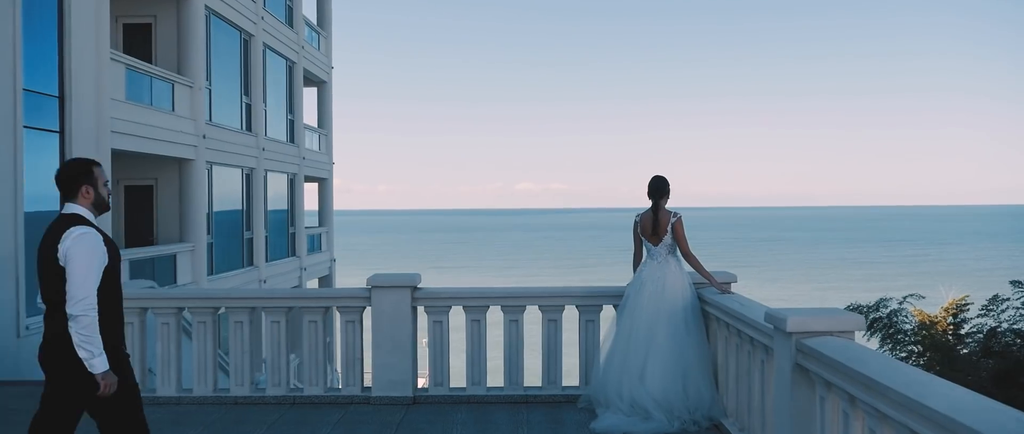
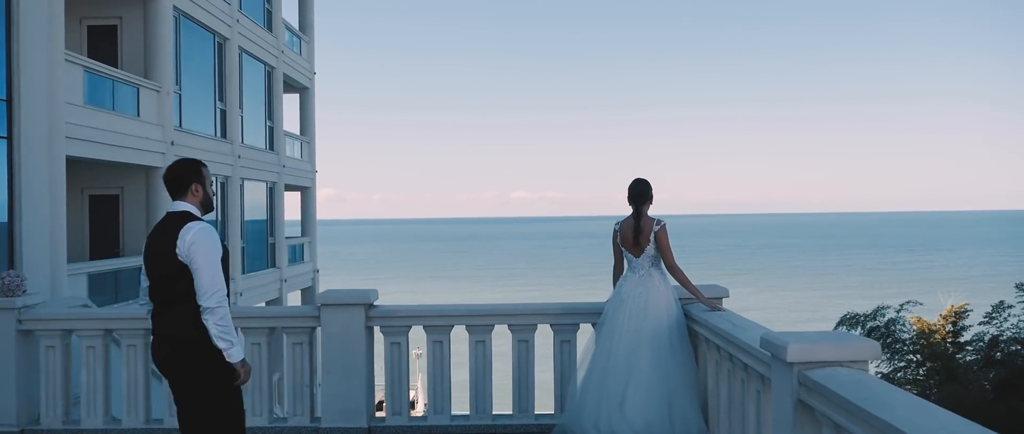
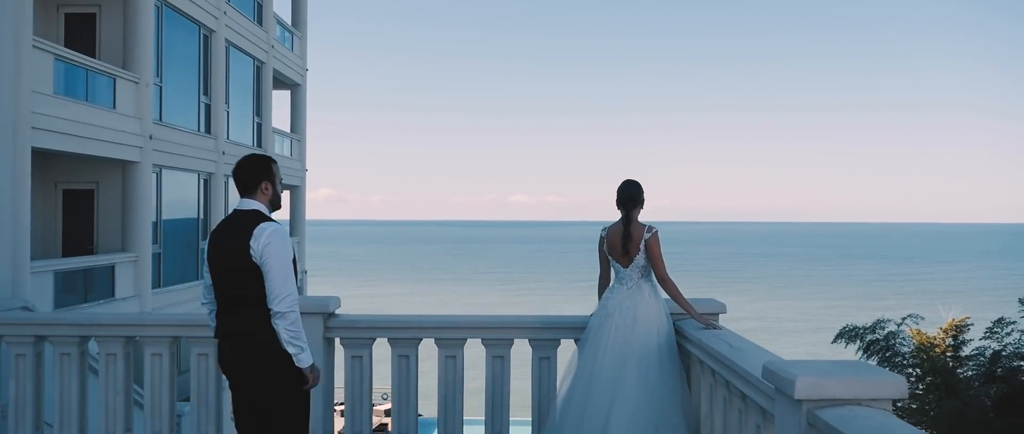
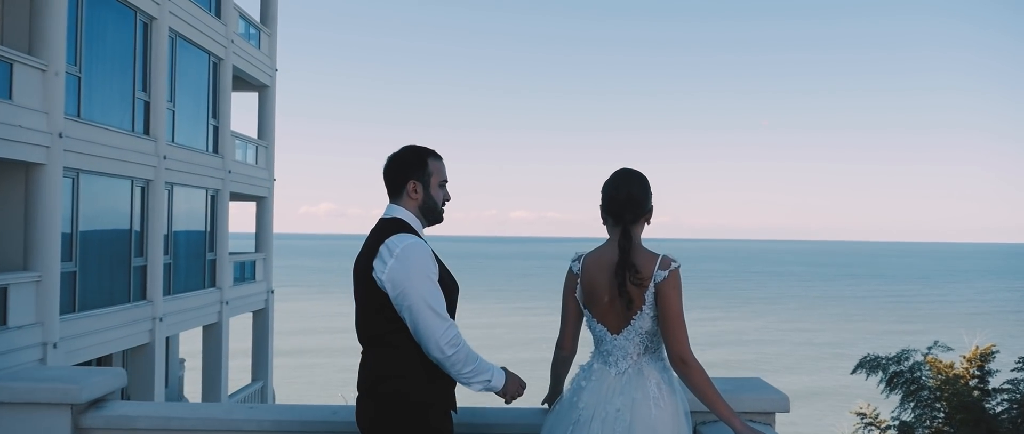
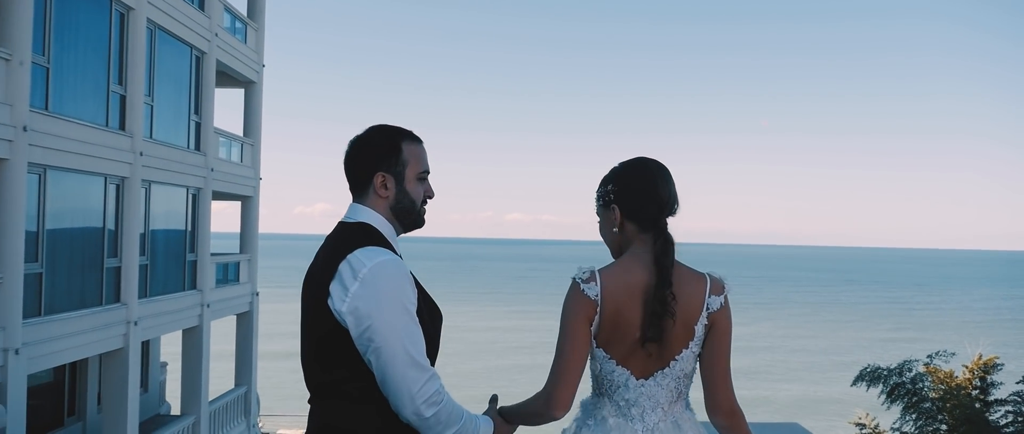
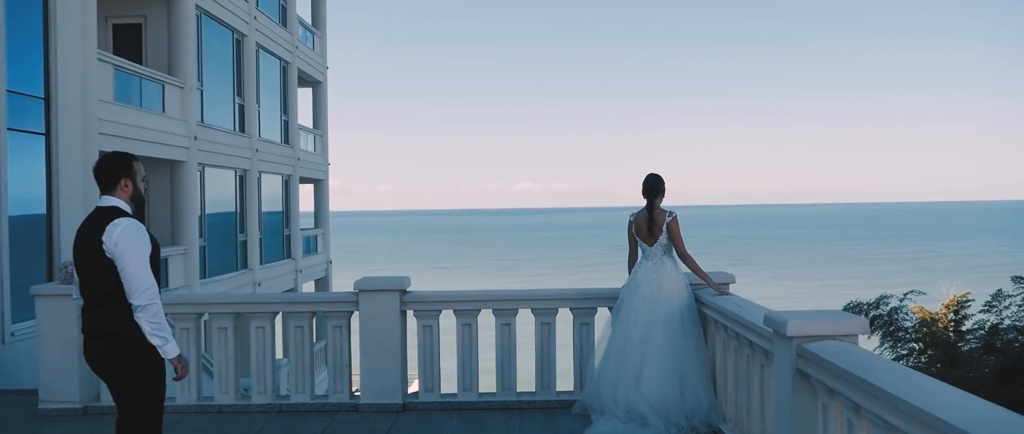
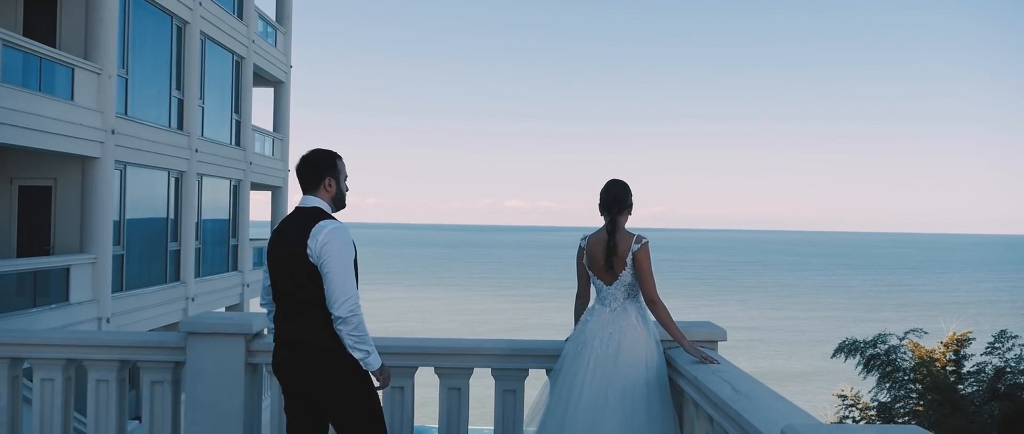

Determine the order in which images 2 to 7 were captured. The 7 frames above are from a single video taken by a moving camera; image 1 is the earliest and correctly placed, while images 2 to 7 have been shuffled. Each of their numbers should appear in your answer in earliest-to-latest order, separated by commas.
6, 2, 3, 7, 4, 5
